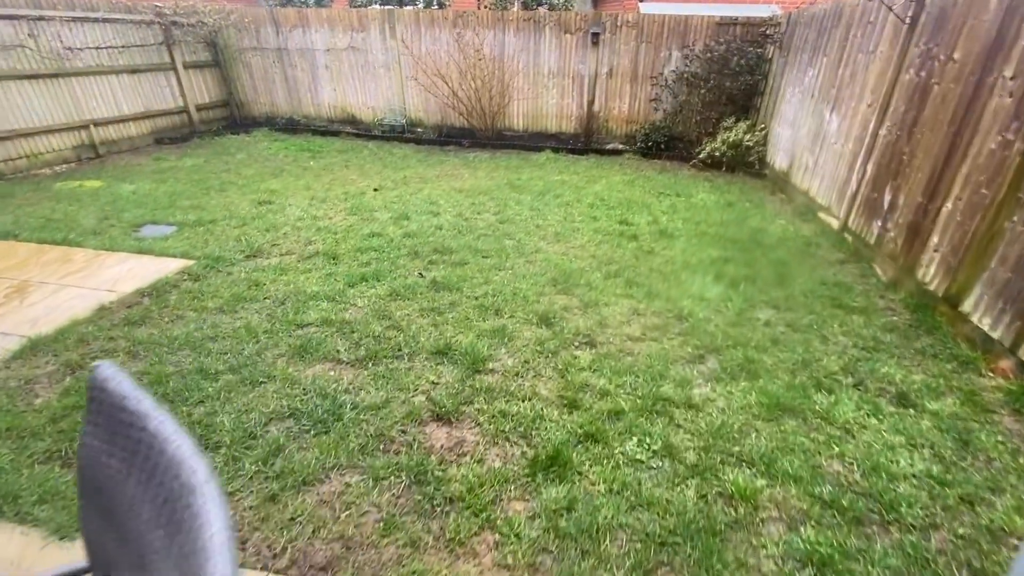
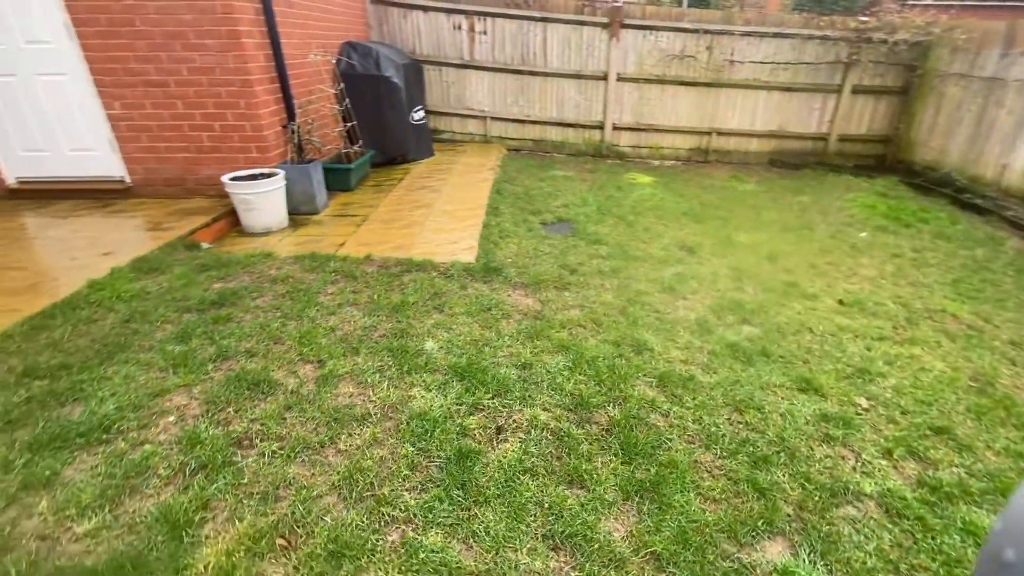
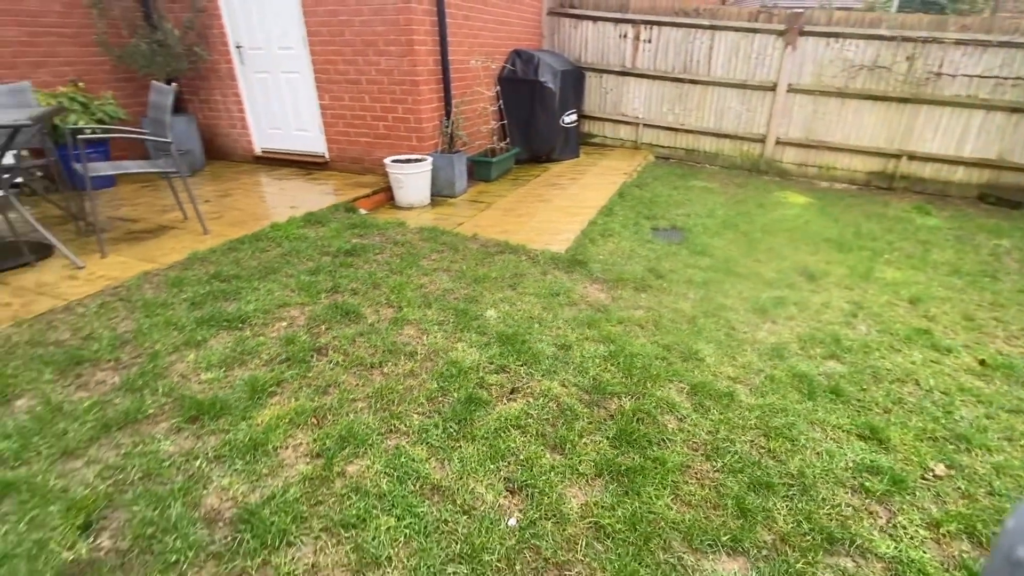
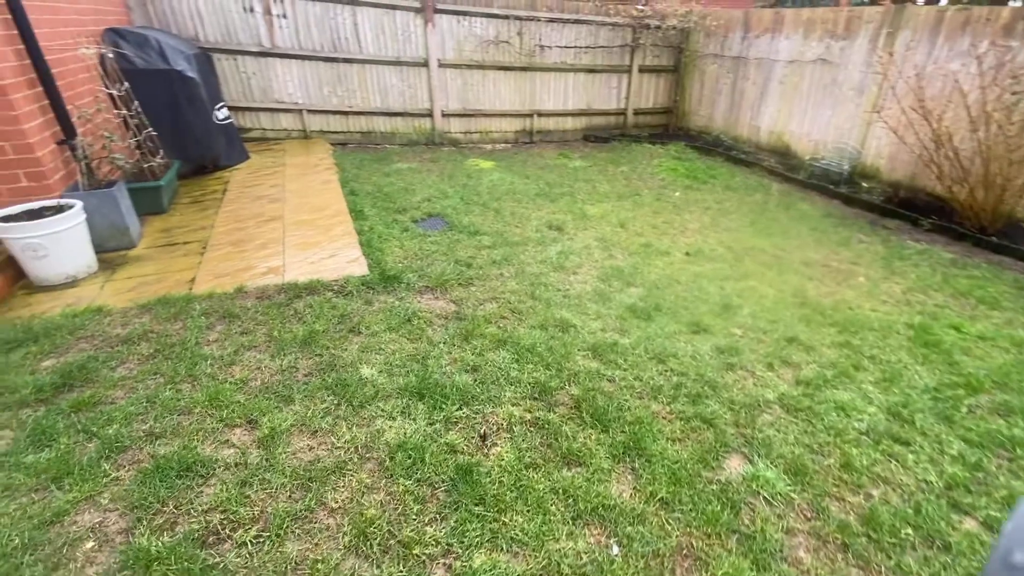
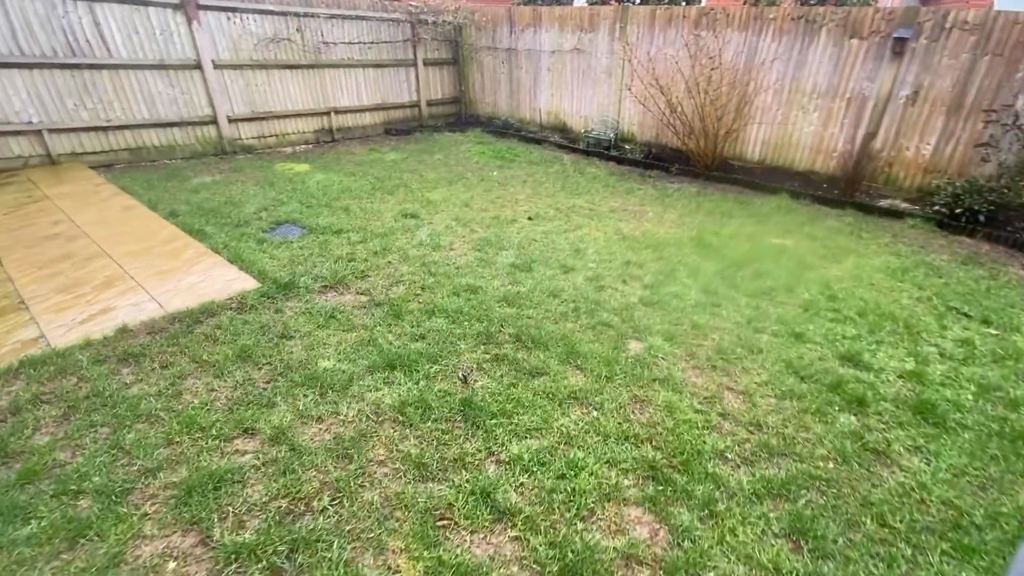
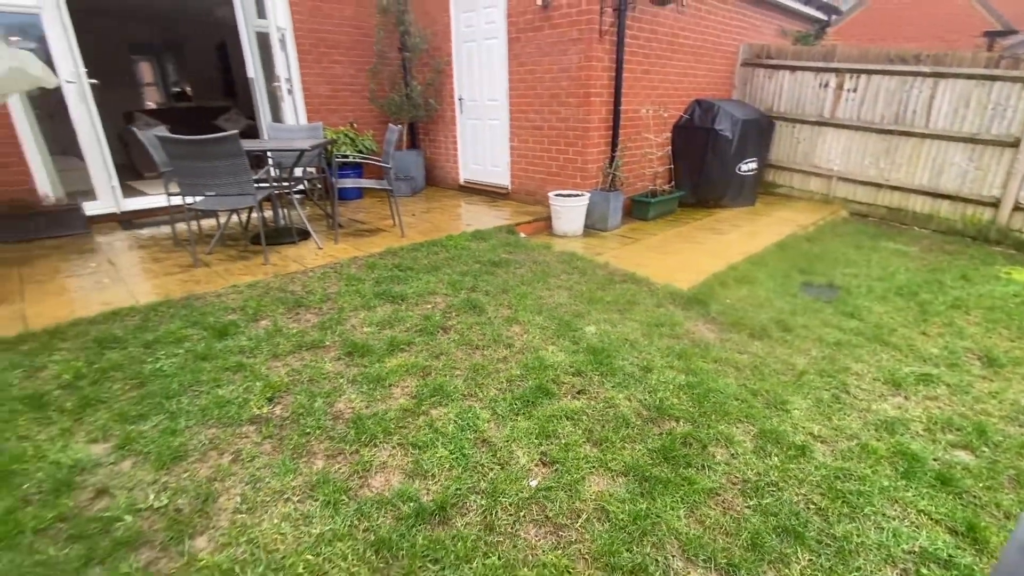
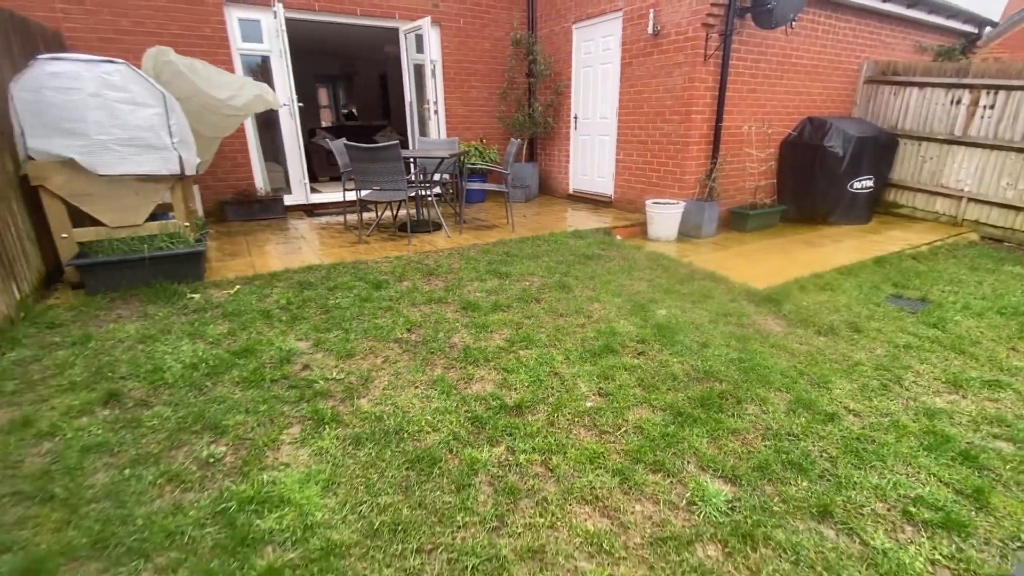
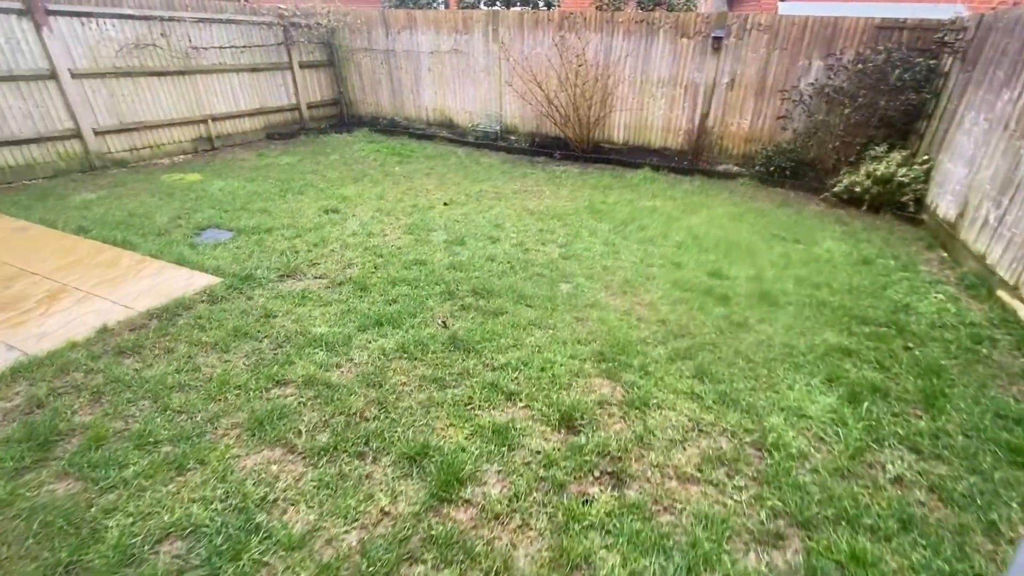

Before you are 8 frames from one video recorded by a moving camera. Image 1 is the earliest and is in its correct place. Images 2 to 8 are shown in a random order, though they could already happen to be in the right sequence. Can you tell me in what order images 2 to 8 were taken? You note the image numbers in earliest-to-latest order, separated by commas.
8, 5, 4, 2, 3, 6, 7
